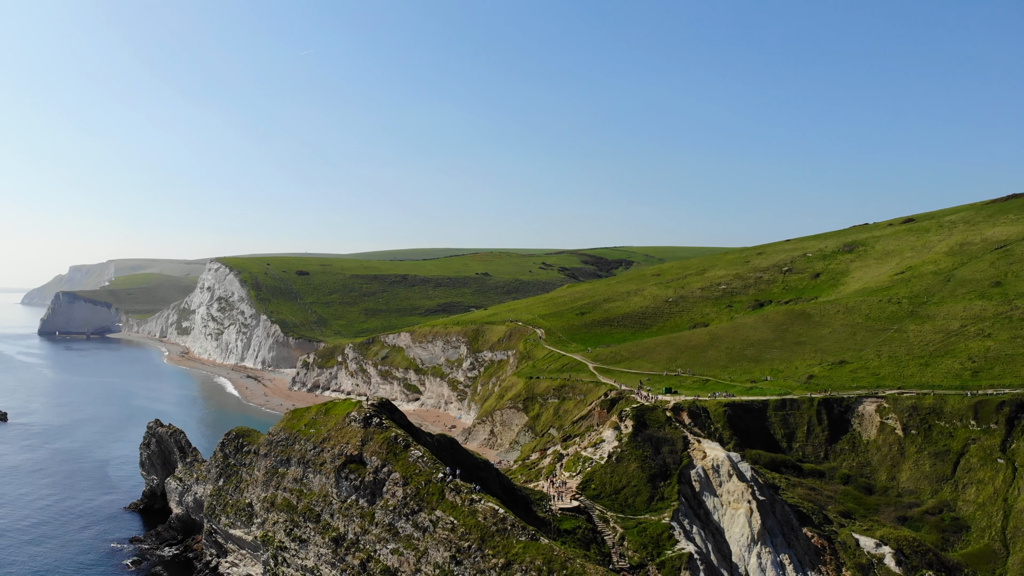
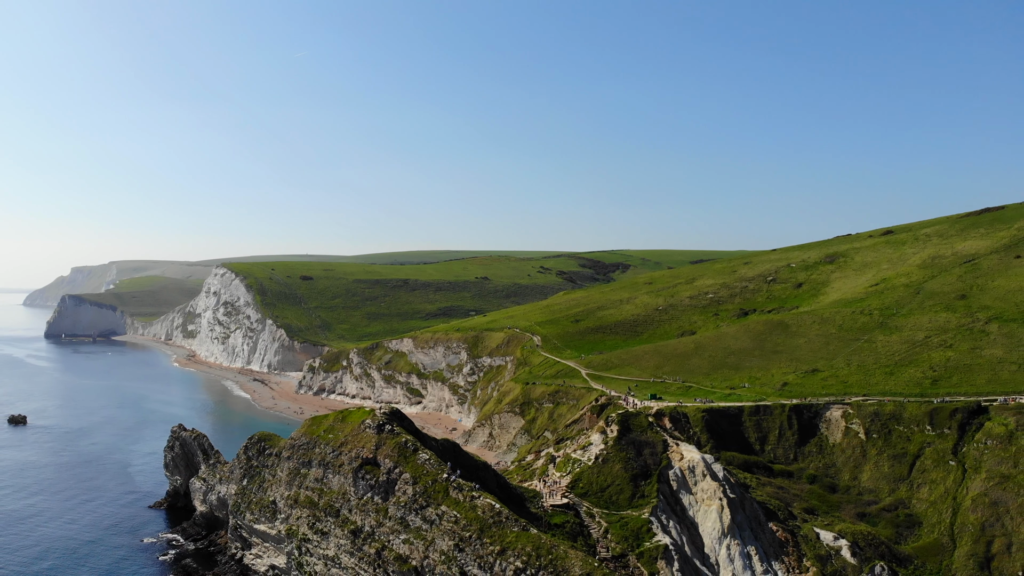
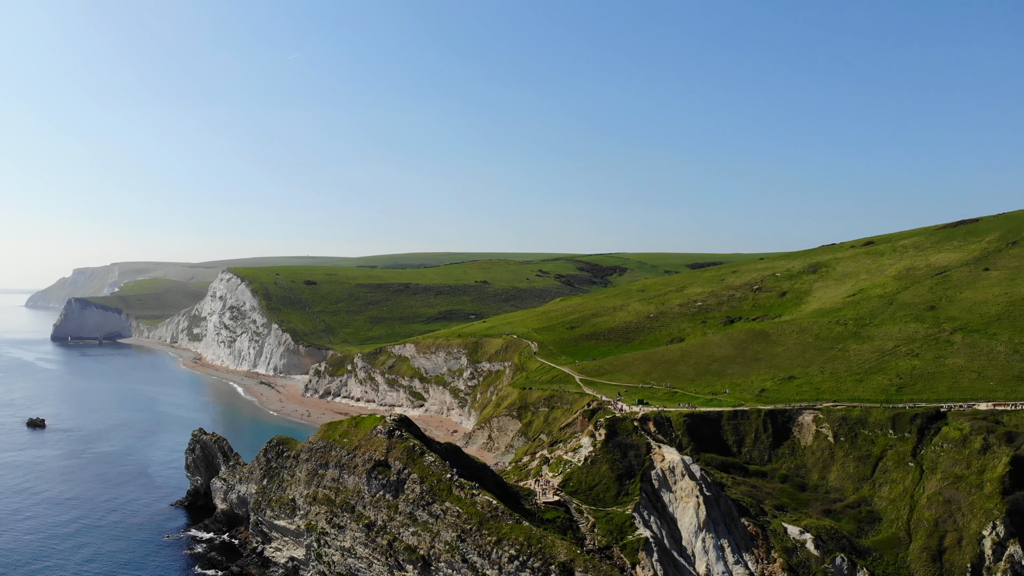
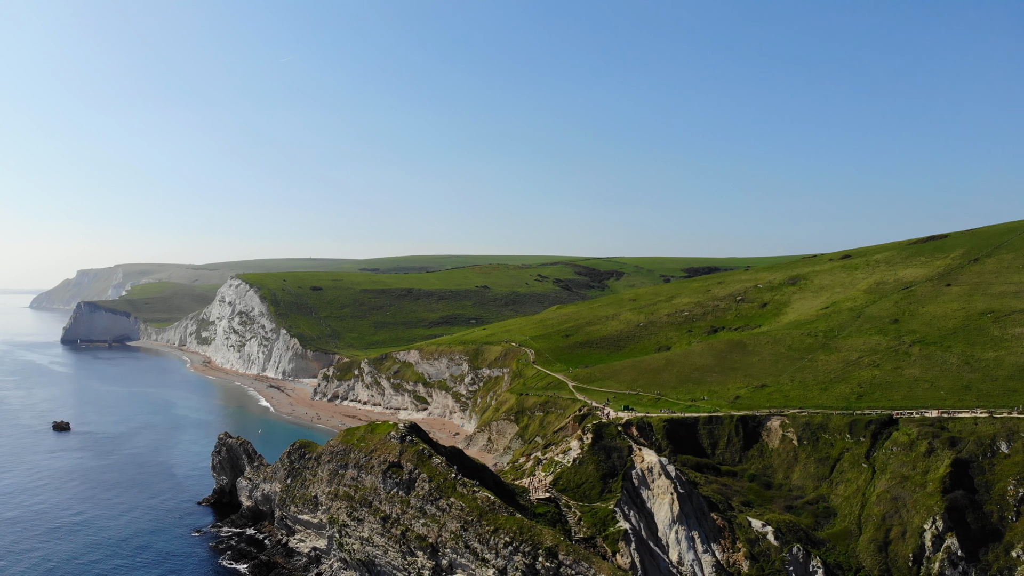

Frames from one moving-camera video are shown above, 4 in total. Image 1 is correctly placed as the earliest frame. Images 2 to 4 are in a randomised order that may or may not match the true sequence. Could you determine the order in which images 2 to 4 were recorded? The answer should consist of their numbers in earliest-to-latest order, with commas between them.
2, 3, 4
